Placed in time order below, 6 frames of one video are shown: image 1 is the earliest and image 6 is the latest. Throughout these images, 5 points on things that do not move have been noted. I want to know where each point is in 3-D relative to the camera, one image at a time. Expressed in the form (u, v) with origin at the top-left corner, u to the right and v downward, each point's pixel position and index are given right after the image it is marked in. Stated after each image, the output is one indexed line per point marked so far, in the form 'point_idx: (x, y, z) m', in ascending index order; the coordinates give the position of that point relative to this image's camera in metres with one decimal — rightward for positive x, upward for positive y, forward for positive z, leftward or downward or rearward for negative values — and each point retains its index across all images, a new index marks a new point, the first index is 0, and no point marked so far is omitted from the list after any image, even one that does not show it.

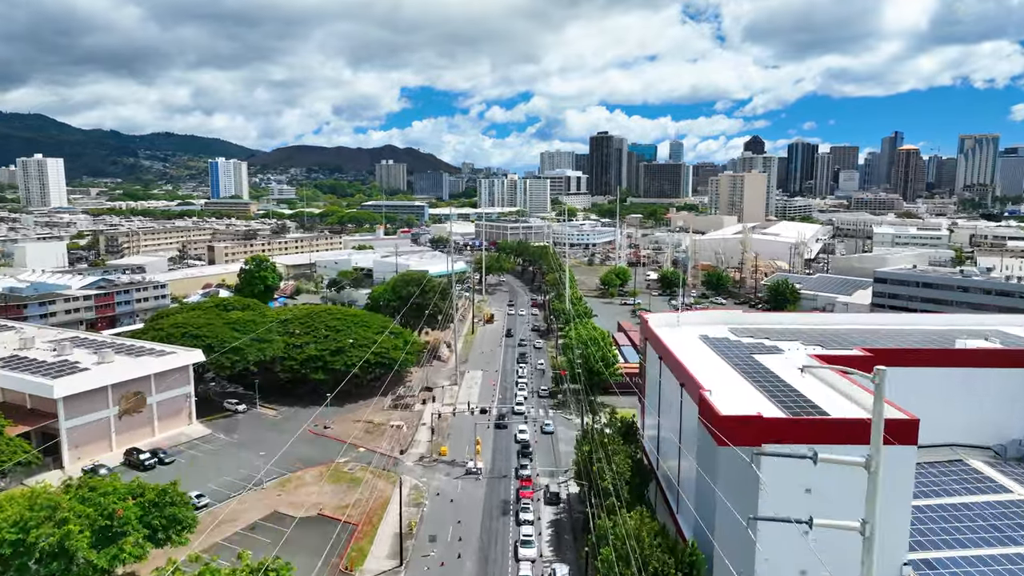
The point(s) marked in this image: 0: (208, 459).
0: (-7.3, -4.1, +17.1) m
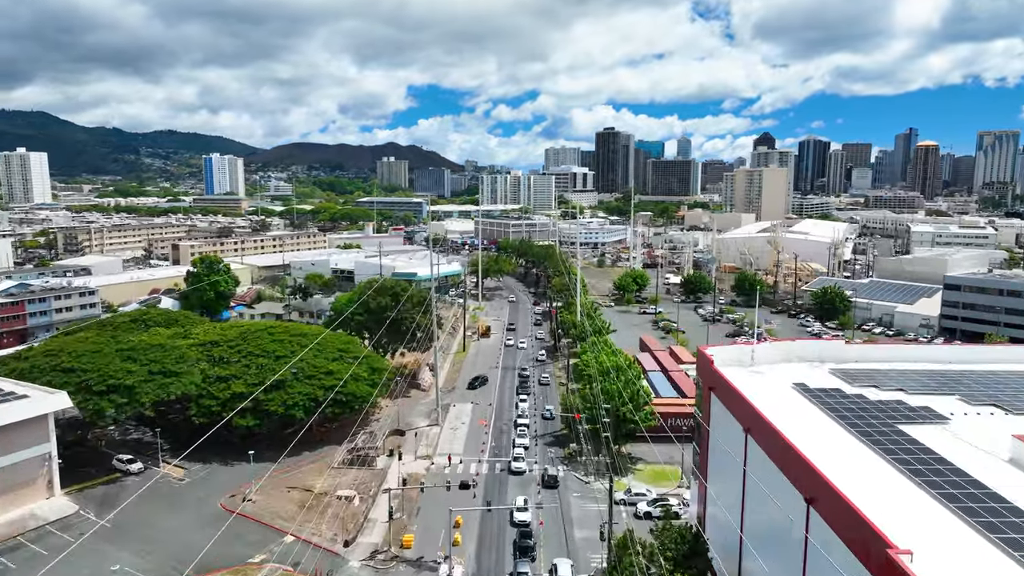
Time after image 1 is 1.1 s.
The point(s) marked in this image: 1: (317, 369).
0: (-7.4, -4.4, +11.5) m
1: (-4.7, -1.9, +17.2) m
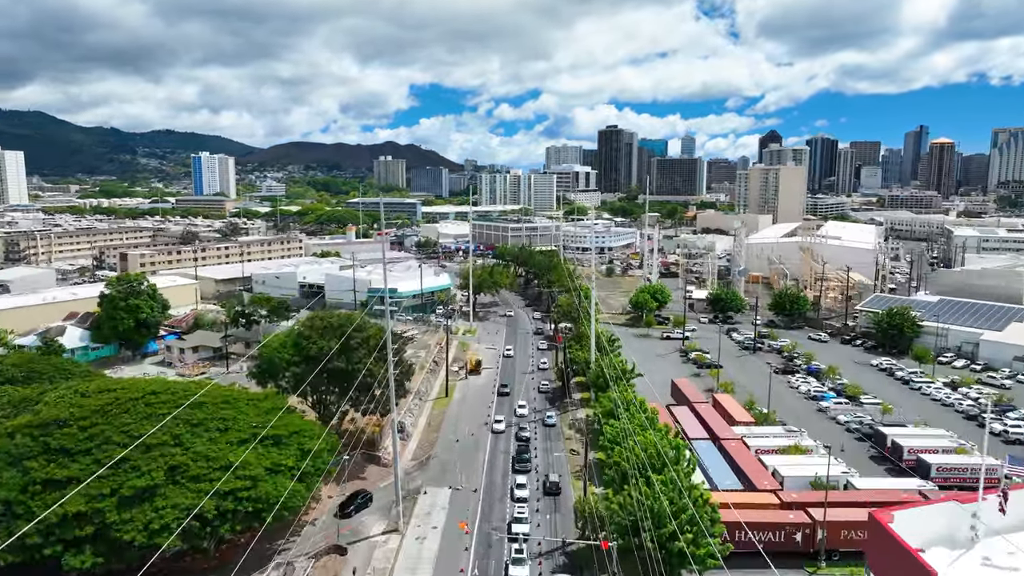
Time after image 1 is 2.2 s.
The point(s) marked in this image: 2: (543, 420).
0: (-7.6, -5.2, +5.8) m
1: (-4.8, -2.8, +11.4) m
2: (+0.8, -3.6, +19.0) m
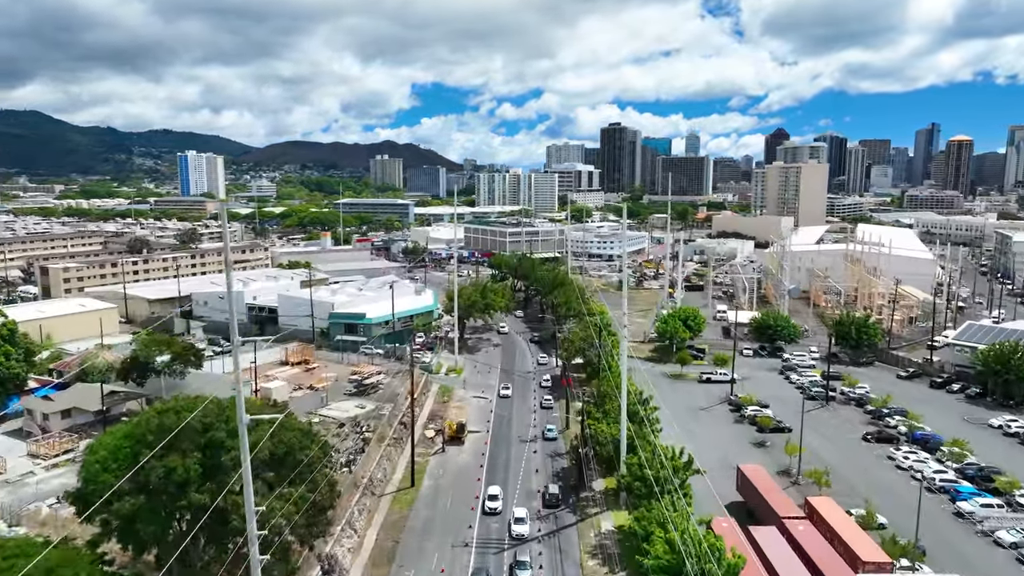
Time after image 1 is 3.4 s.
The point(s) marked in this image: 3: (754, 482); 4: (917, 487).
0: (-7.7, -6.1, -0.6) m
1: (-5.0, -3.7, +5.0) m
2: (+0.7, -4.5, +12.6) m
3: (+4.5, -3.6, +13.8) m
4: (+8.3, -4.1, +14.6) m
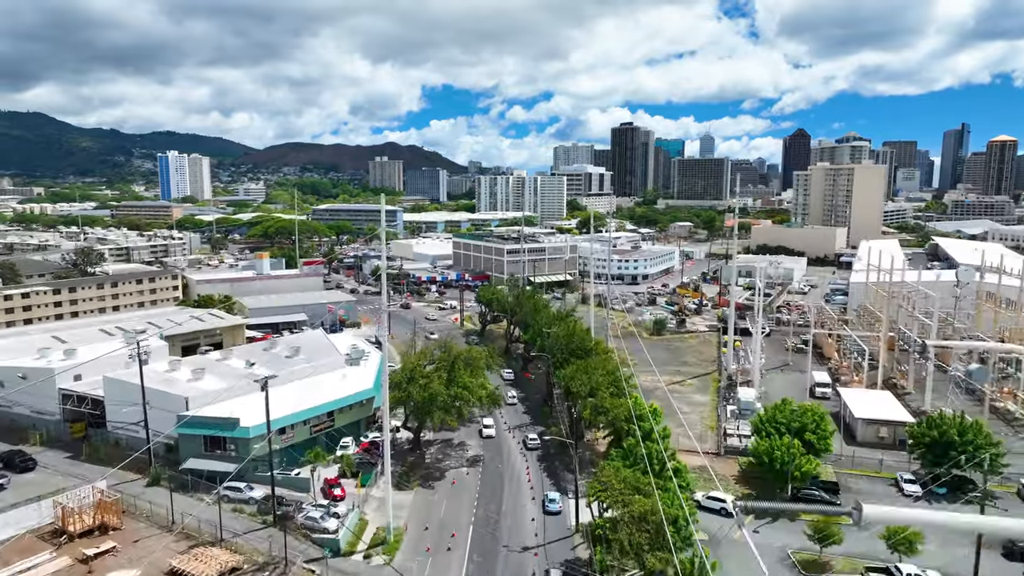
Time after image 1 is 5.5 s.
0: (-8.4, -7.8, -11.7) m
1: (-5.6, -5.3, -6.1) m
2: (+0.2, -6.2, +1.4) m
3: (+4.1, -5.4, +2.5) m
4: (+7.8, -5.9, +3.3) m
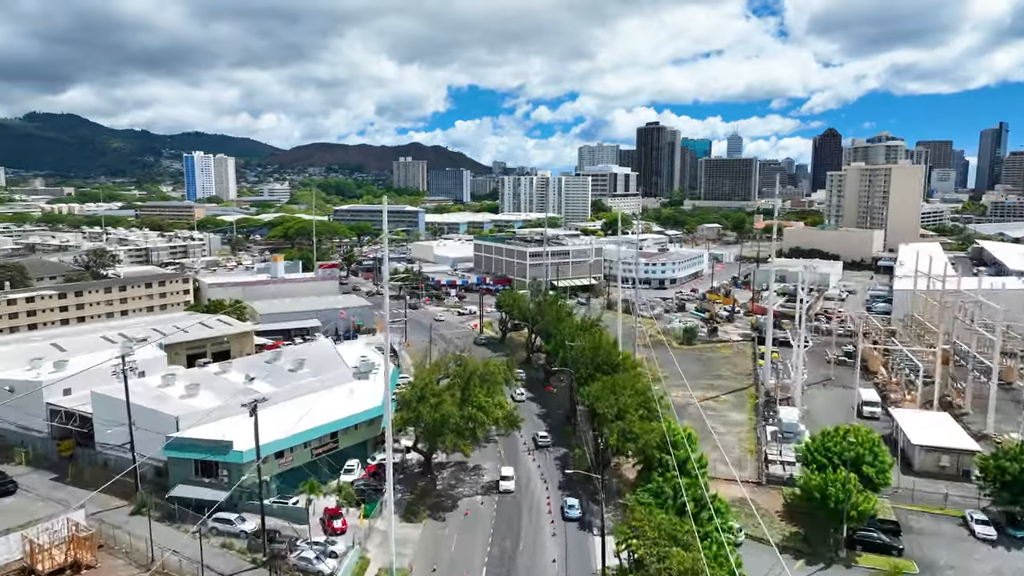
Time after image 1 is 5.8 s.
0: (-9.0, -7.9, -12.9) m
1: (-5.9, -5.5, -7.4) m
2: (+0.1, -6.4, -0.1) m
3: (+4.0, -5.6, +0.9) m
4: (+7.8, -6.1, +1.5) m
